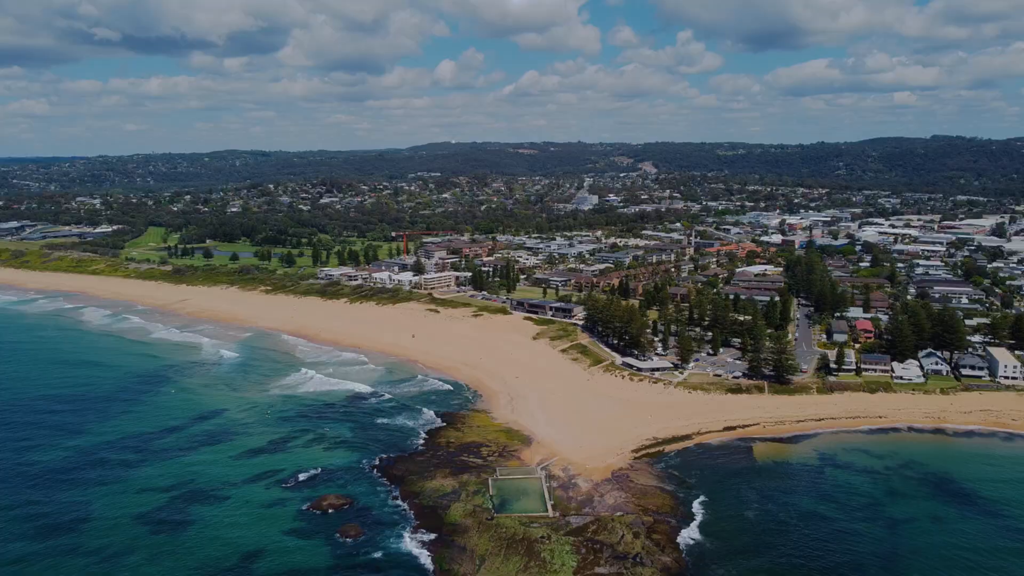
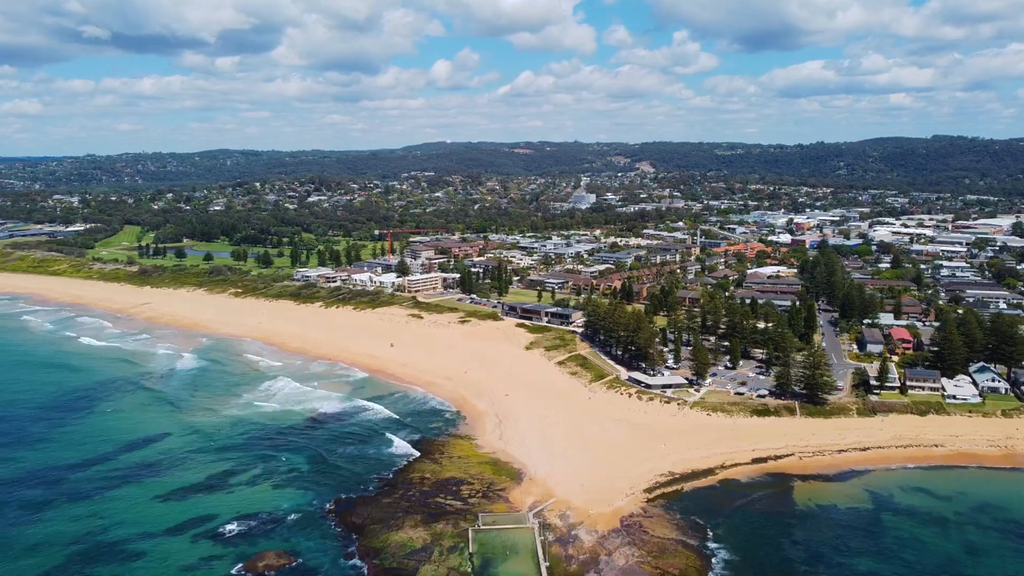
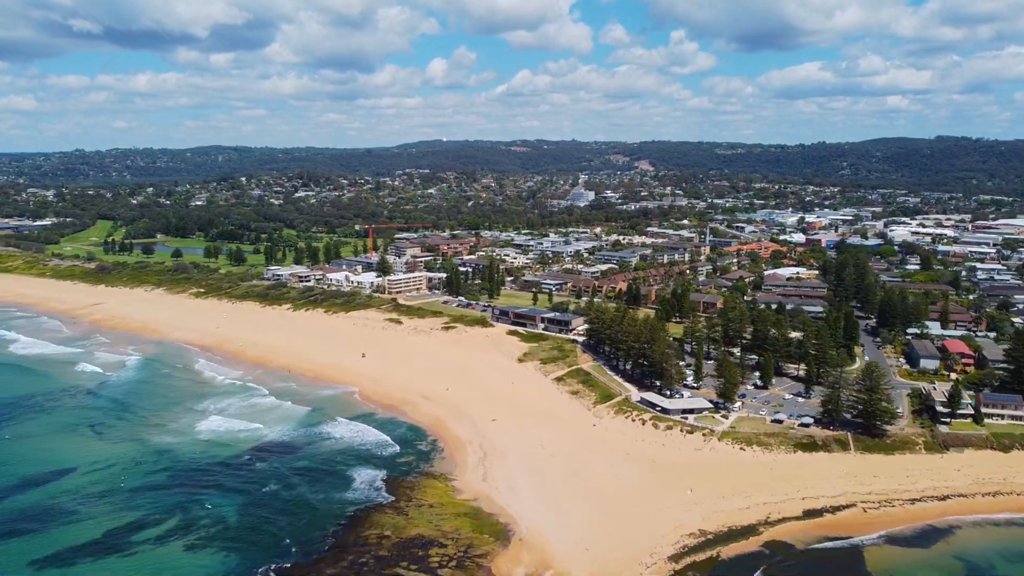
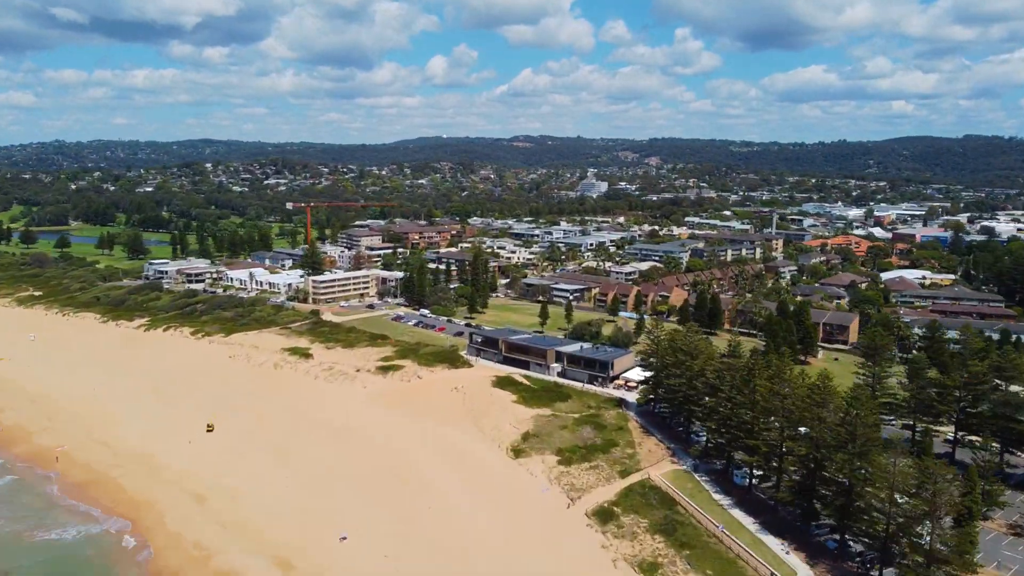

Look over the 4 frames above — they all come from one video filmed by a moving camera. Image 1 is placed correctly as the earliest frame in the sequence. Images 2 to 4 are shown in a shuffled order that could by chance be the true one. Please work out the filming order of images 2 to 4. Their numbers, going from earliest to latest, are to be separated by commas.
2, 3, 4
